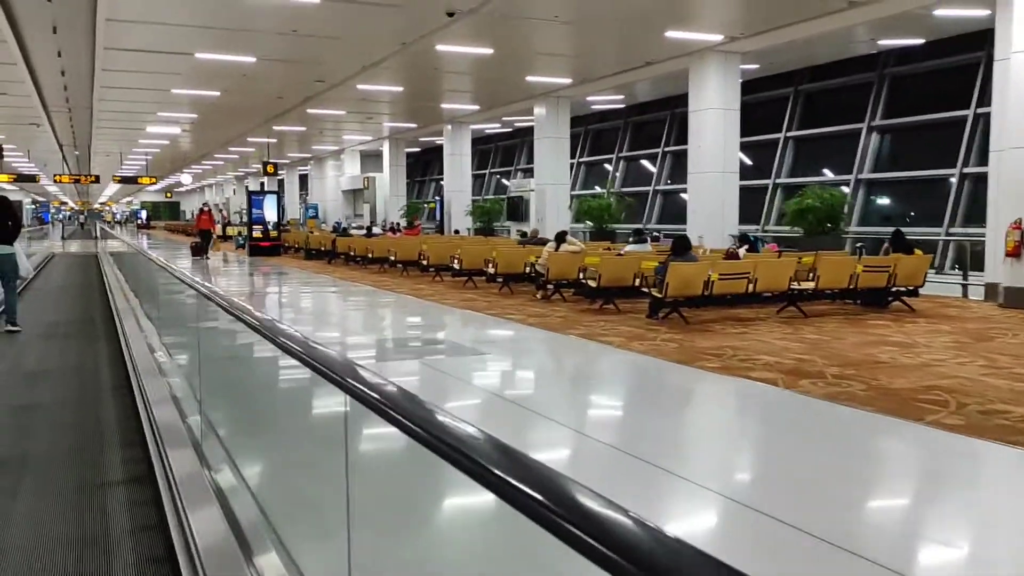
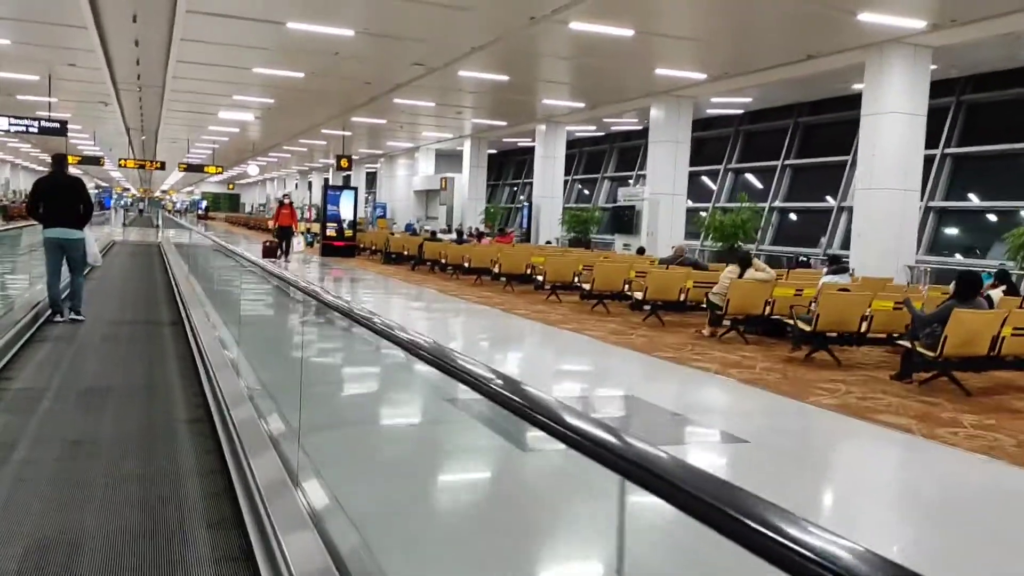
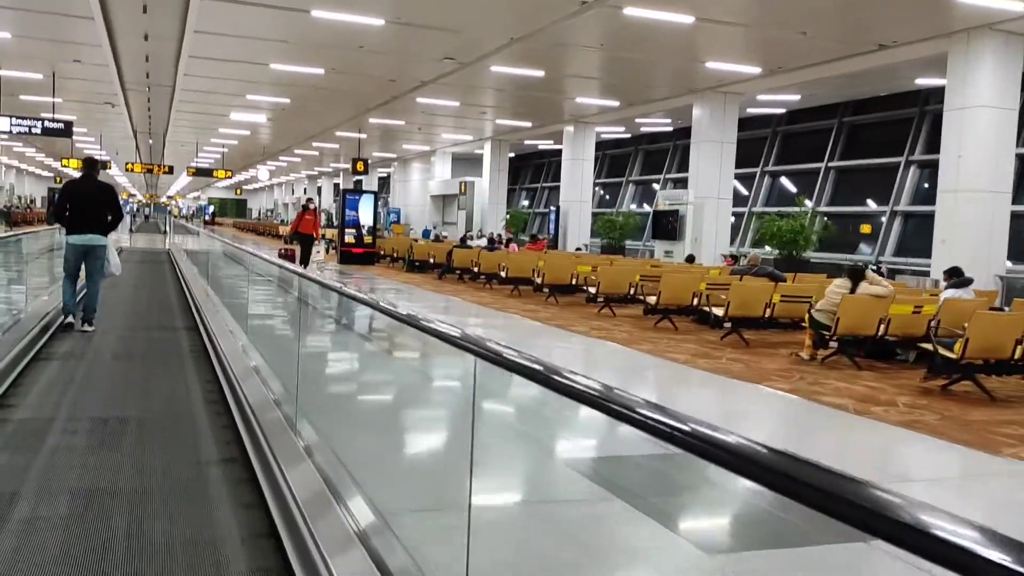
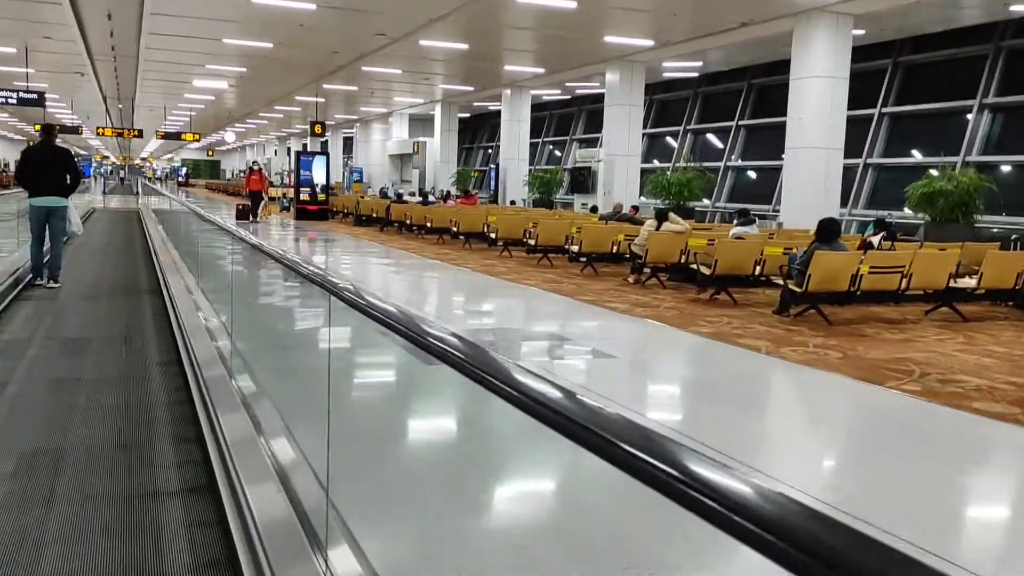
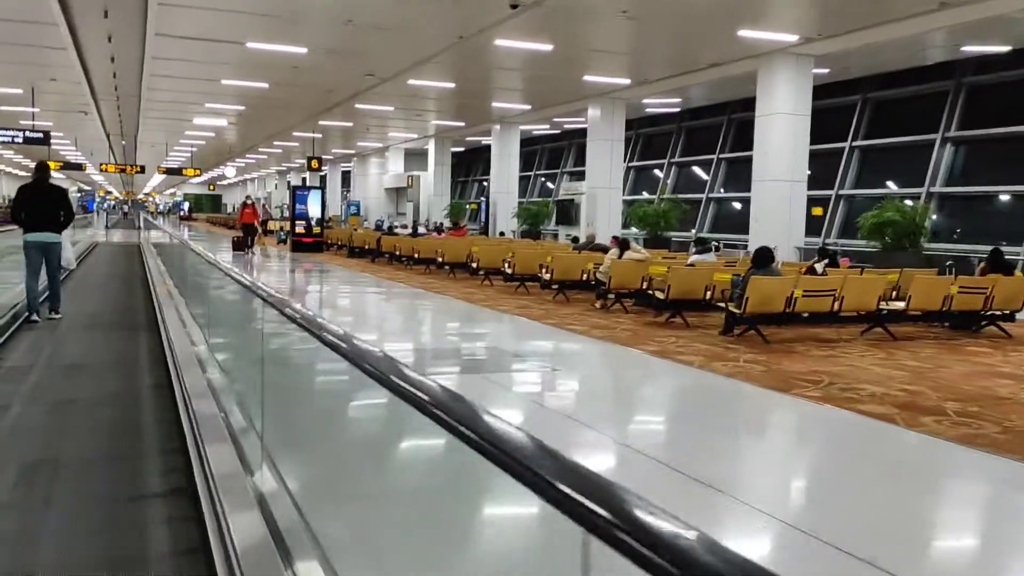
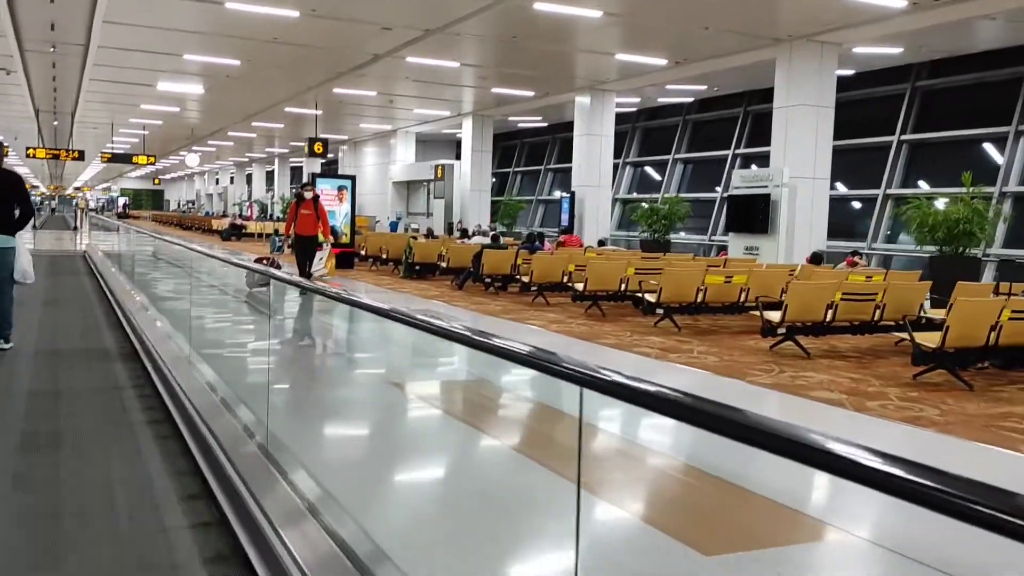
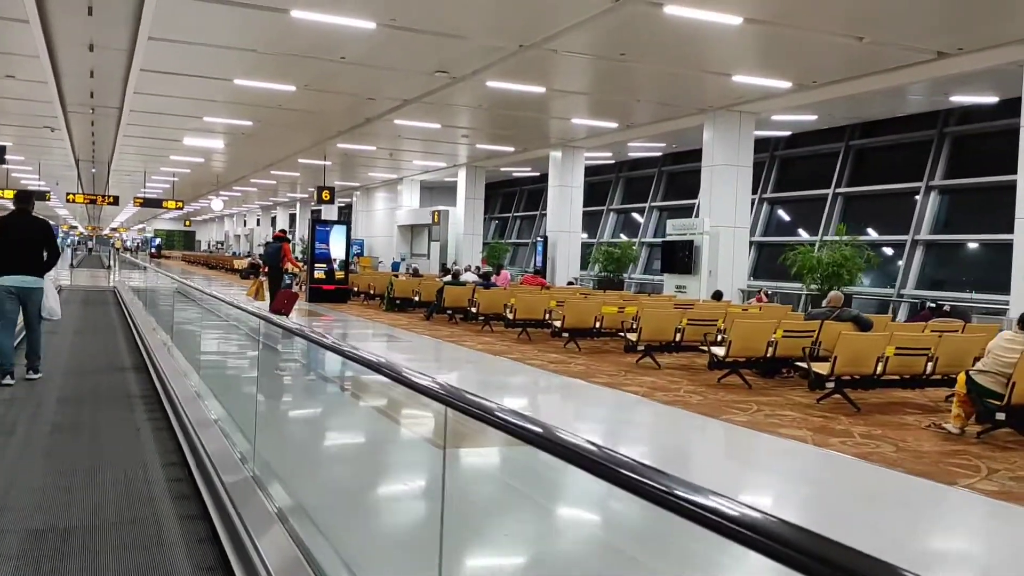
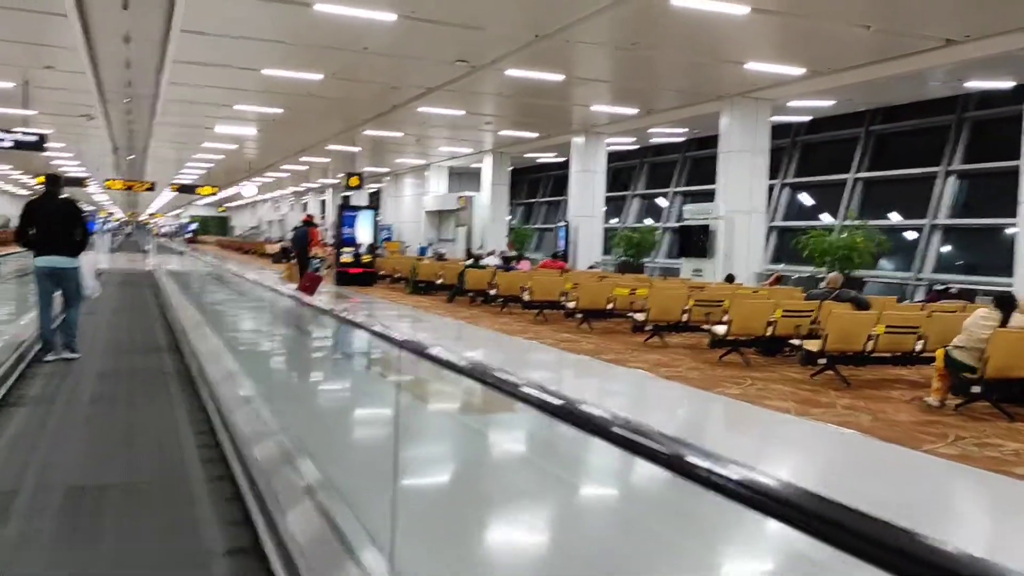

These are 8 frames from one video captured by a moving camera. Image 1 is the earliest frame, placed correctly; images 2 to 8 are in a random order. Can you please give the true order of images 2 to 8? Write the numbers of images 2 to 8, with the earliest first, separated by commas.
5, 4, 2, 3, 8, 7, 6
